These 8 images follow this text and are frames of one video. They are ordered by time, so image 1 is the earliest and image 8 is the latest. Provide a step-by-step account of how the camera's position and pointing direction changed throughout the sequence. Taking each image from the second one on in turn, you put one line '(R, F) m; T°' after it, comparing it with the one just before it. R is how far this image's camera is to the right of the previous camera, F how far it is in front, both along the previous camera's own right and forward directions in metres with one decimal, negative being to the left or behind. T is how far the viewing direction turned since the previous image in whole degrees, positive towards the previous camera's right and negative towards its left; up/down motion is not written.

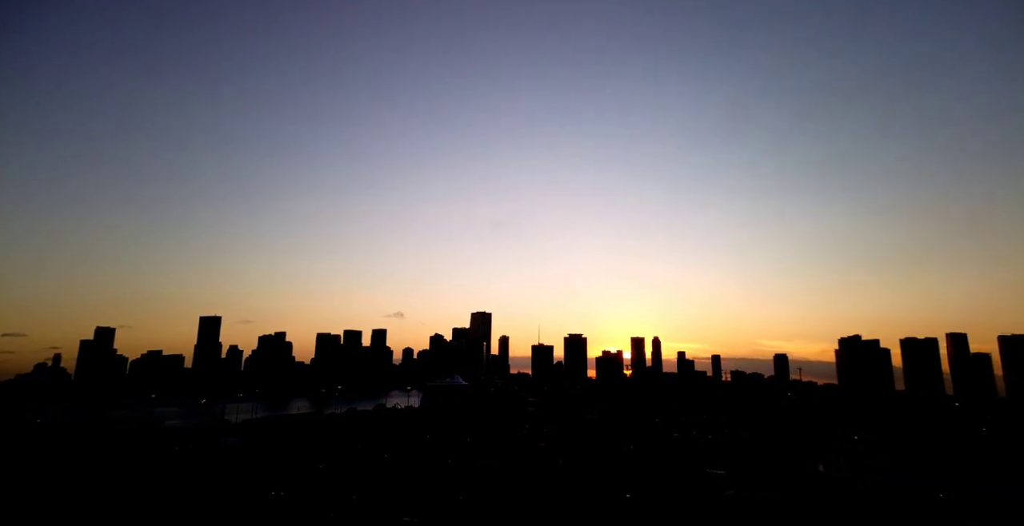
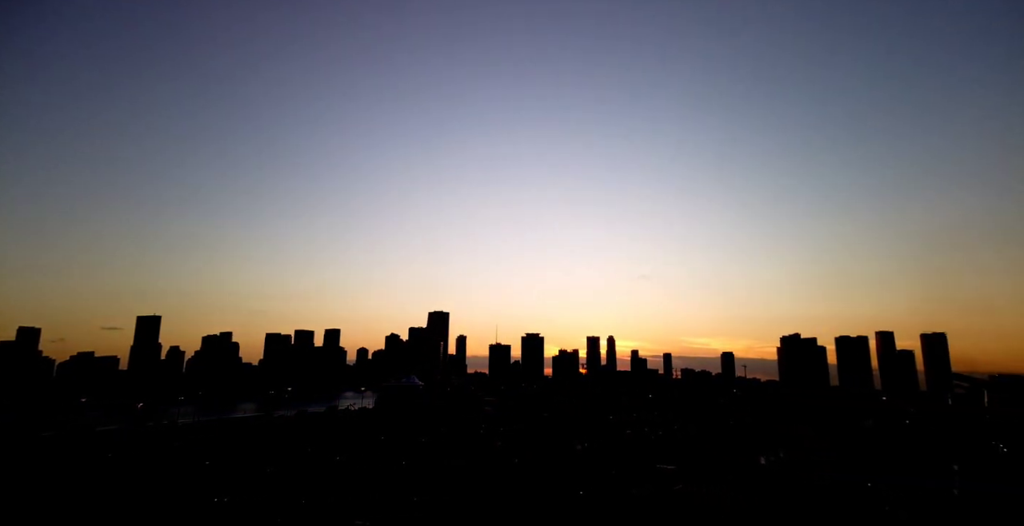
(+0.7, -0.5) m; +4°
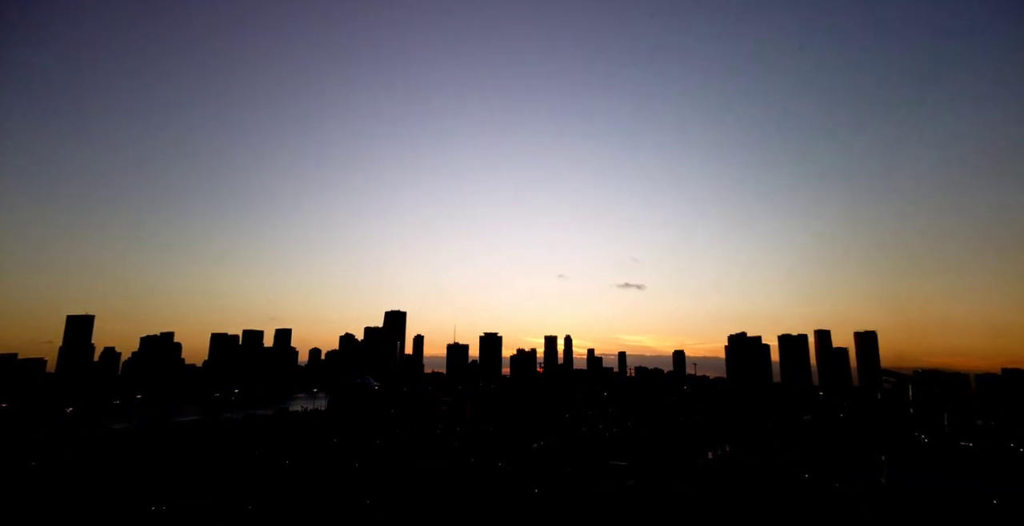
(+0.7, -0.3) m; +4°
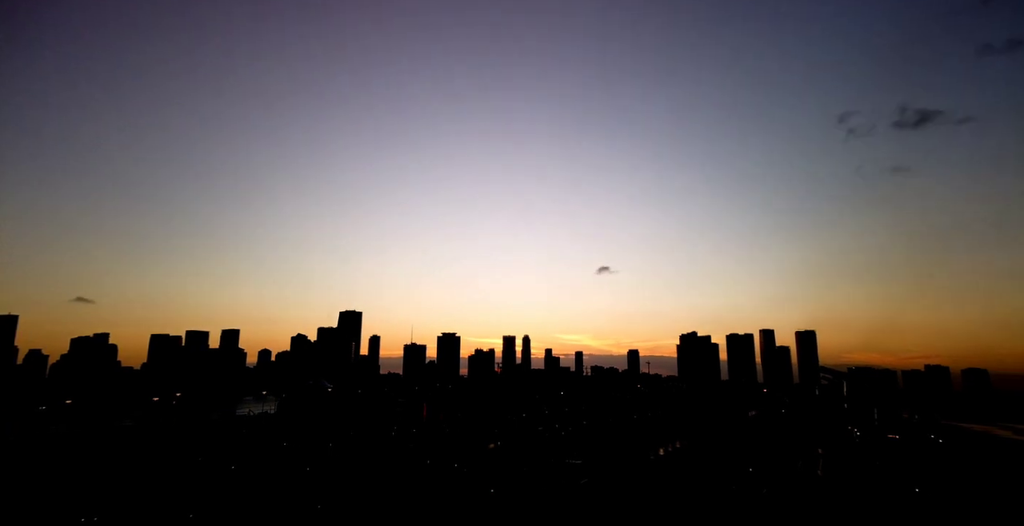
(+0.7, -0.1) m; +4°
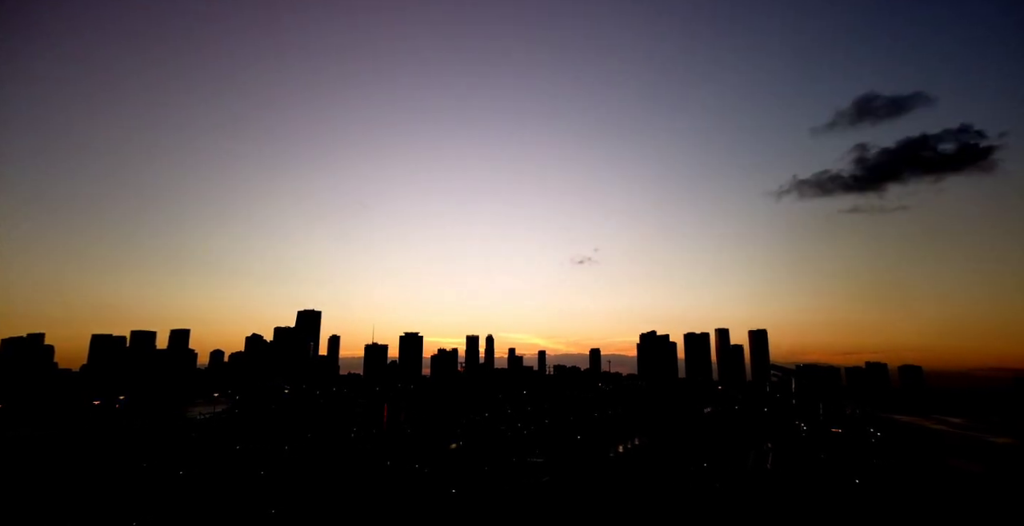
(+0.6, +0.1) m; +3°
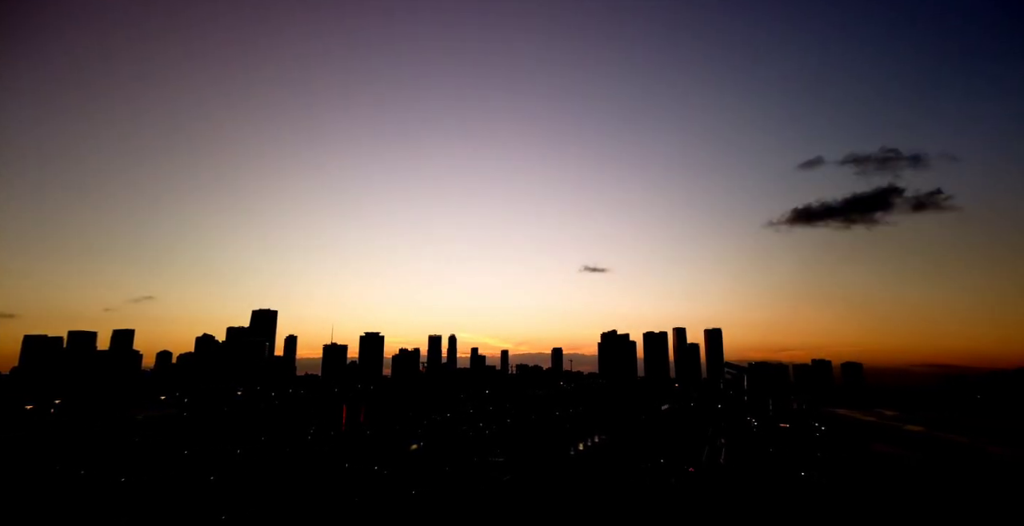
(+0.6, +0.3) m; +3°
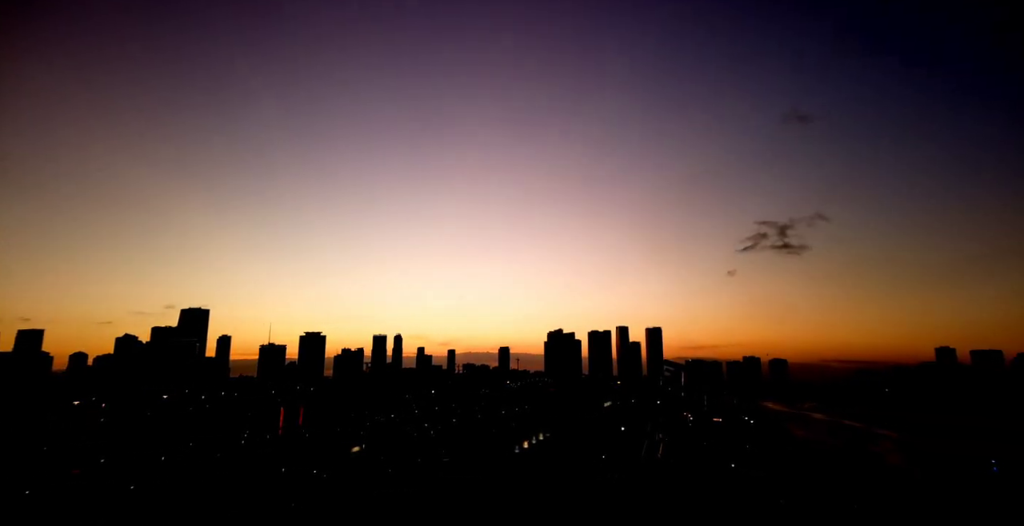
(+0.8, +0.7) m; +5°
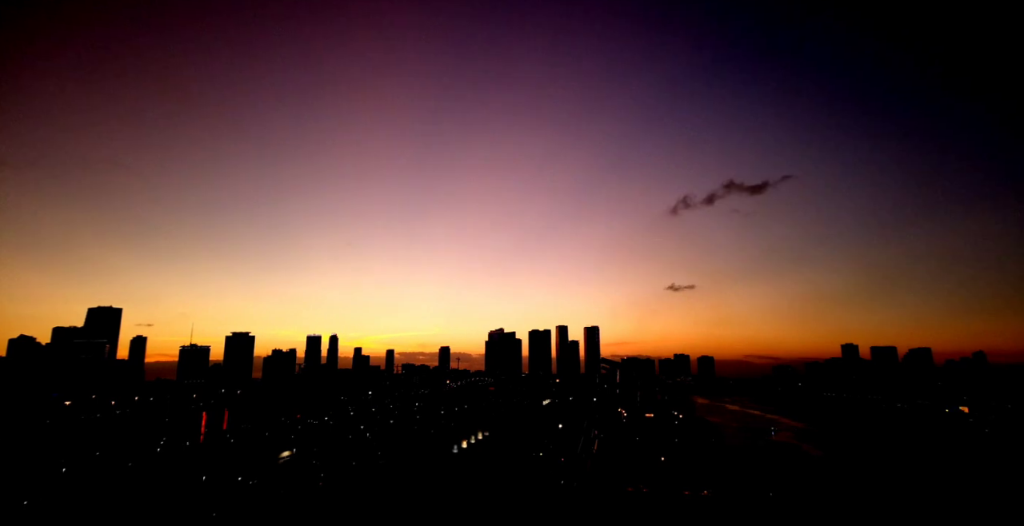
(+0.7, +1.2) m; +6°
